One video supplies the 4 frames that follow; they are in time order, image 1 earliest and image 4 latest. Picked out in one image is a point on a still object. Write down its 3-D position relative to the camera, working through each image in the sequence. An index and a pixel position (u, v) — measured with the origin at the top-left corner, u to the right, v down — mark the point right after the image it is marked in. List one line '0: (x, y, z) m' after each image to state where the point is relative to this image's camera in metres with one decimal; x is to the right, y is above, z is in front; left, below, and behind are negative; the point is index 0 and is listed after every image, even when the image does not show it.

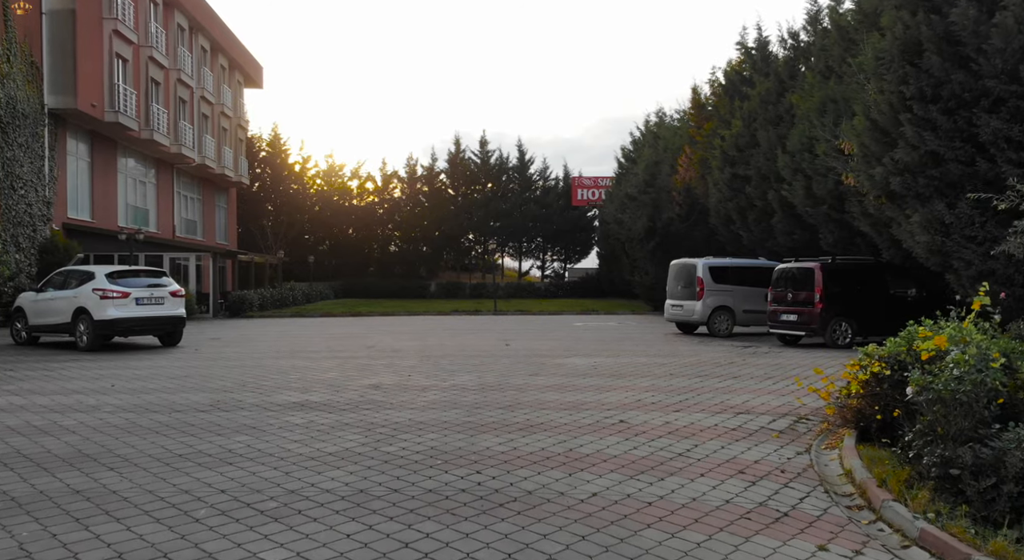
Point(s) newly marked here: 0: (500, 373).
0: (-0.2, -1.5, +13.7) m
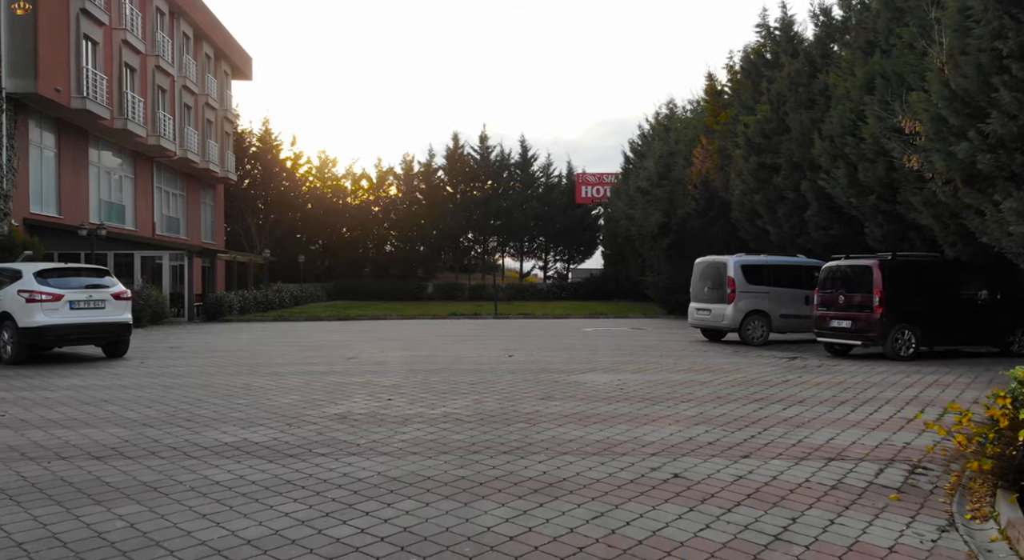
0: (-0.1, -1.5, +10.9) m
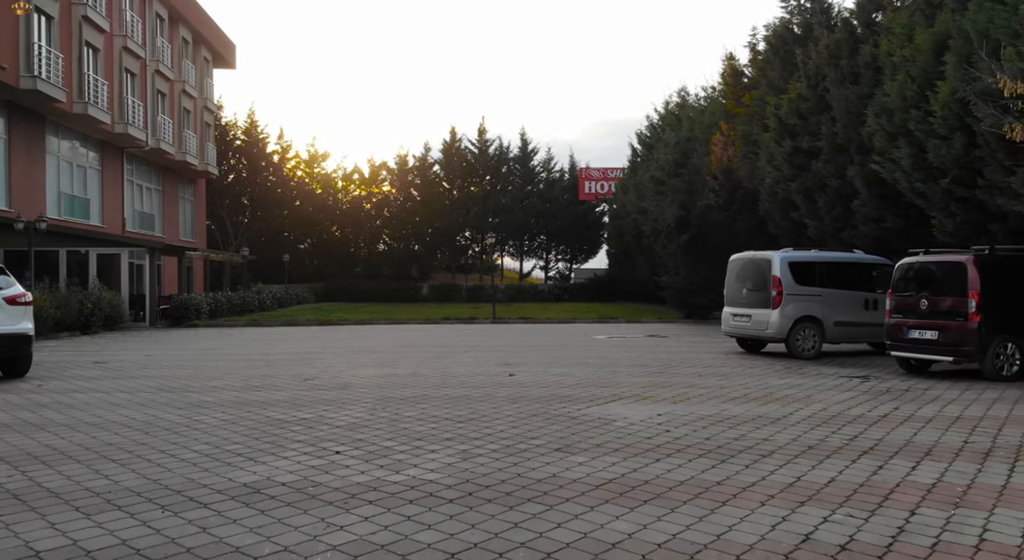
0: (-0.1, -1.5, +7.6) m
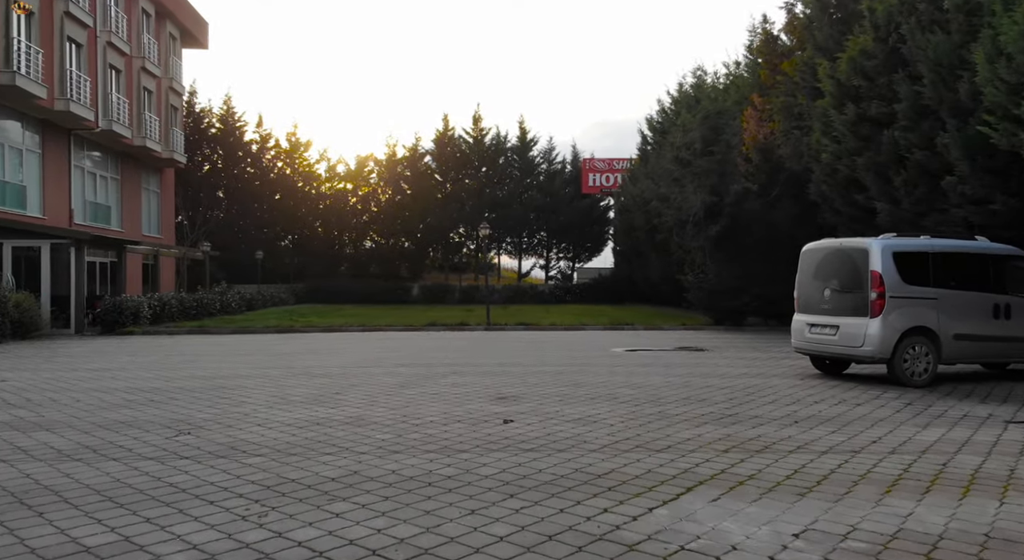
0: (-0.1, -1.4, +3.2) m
